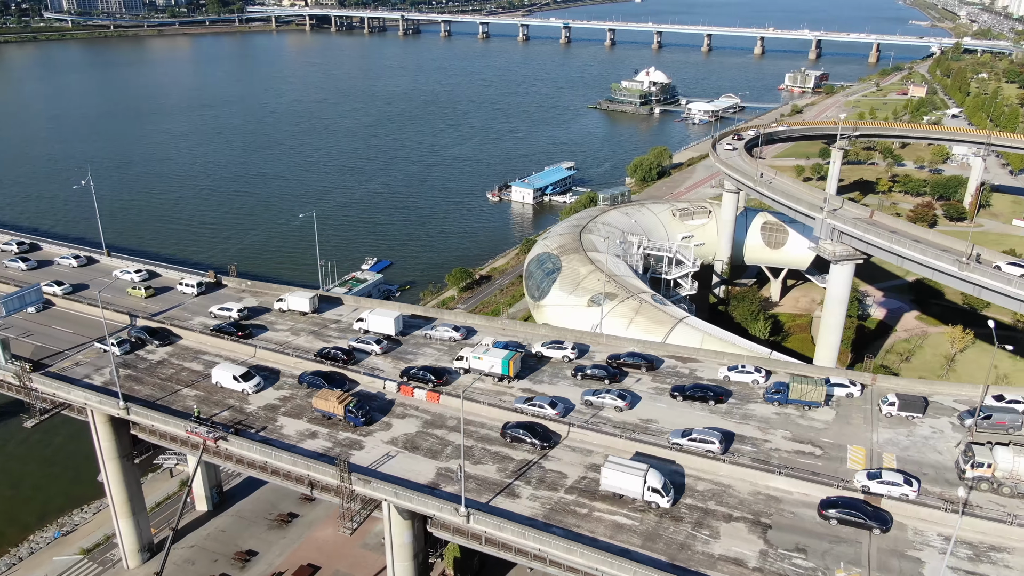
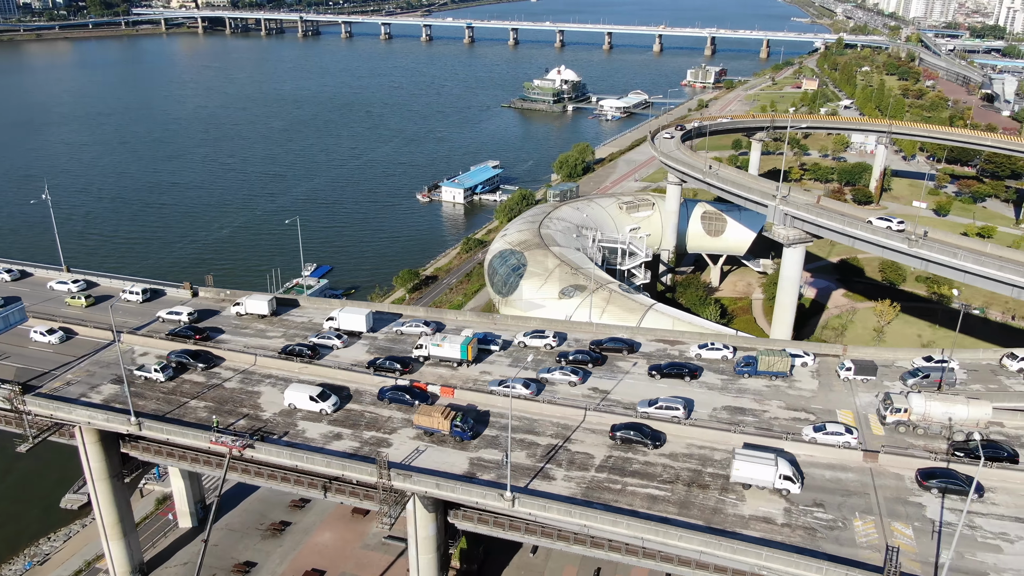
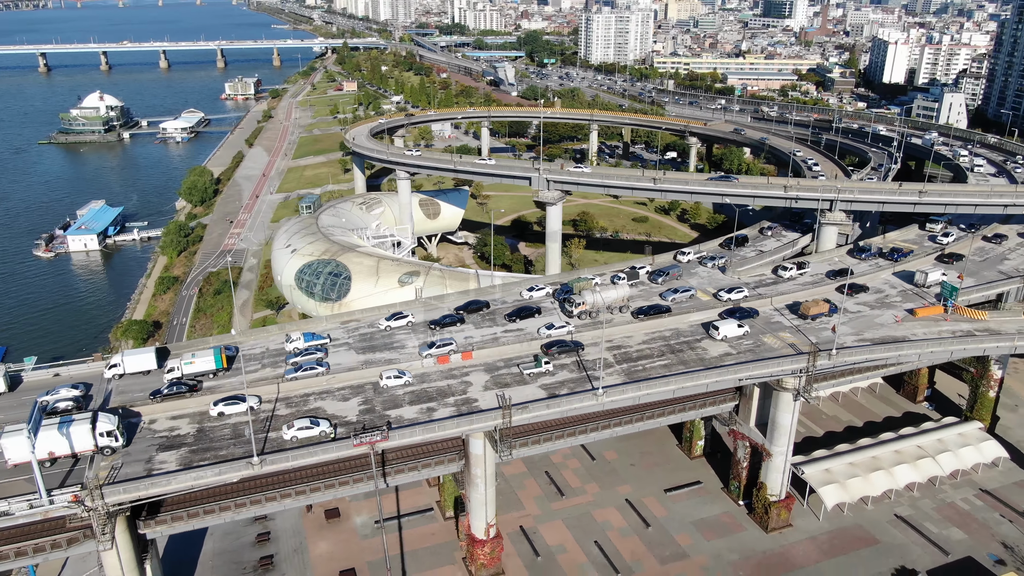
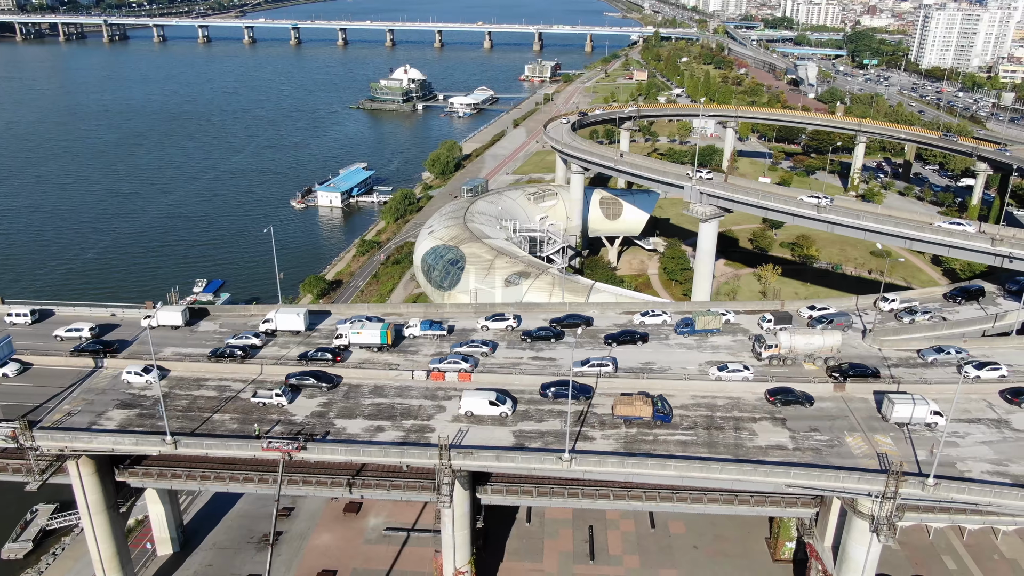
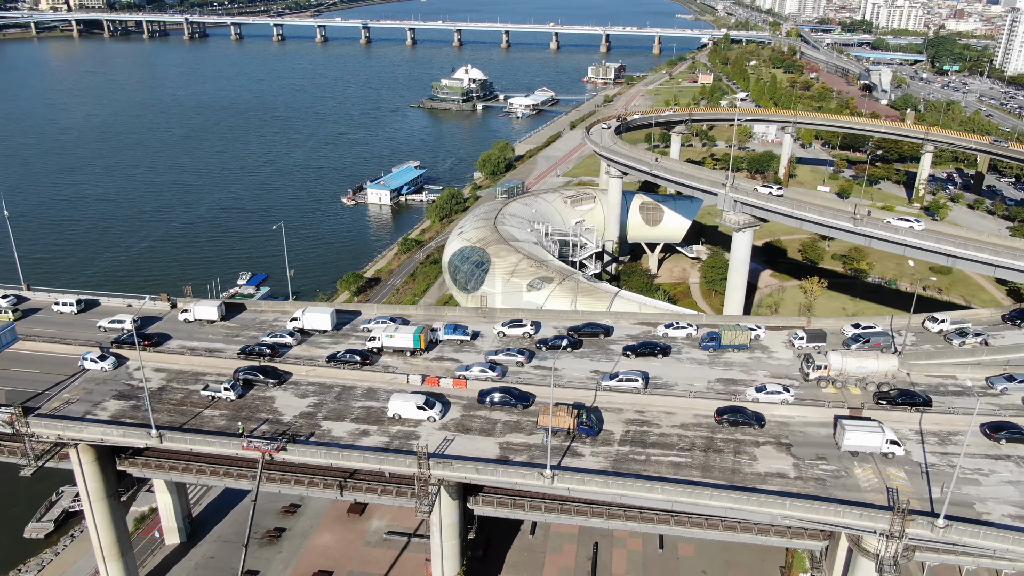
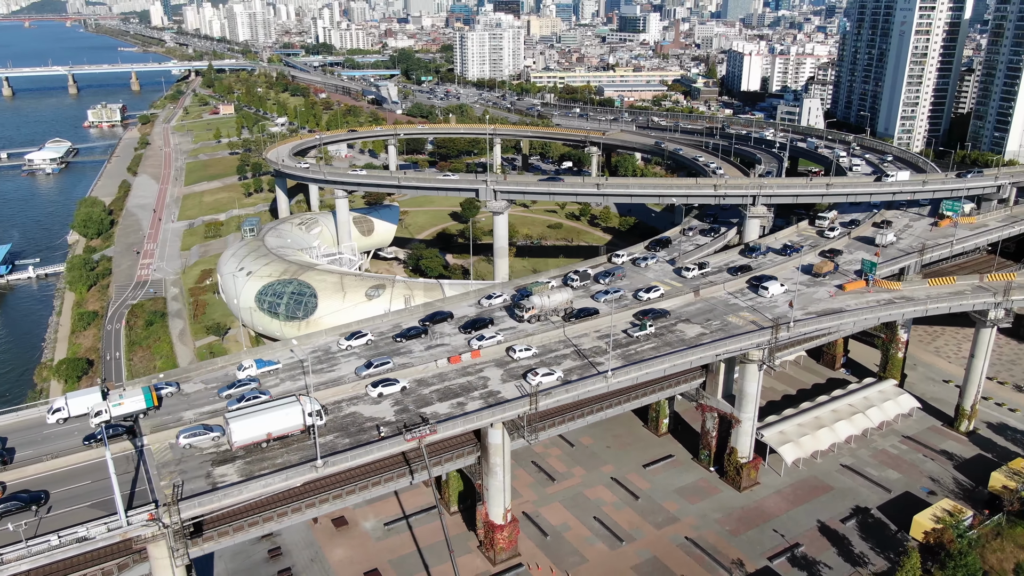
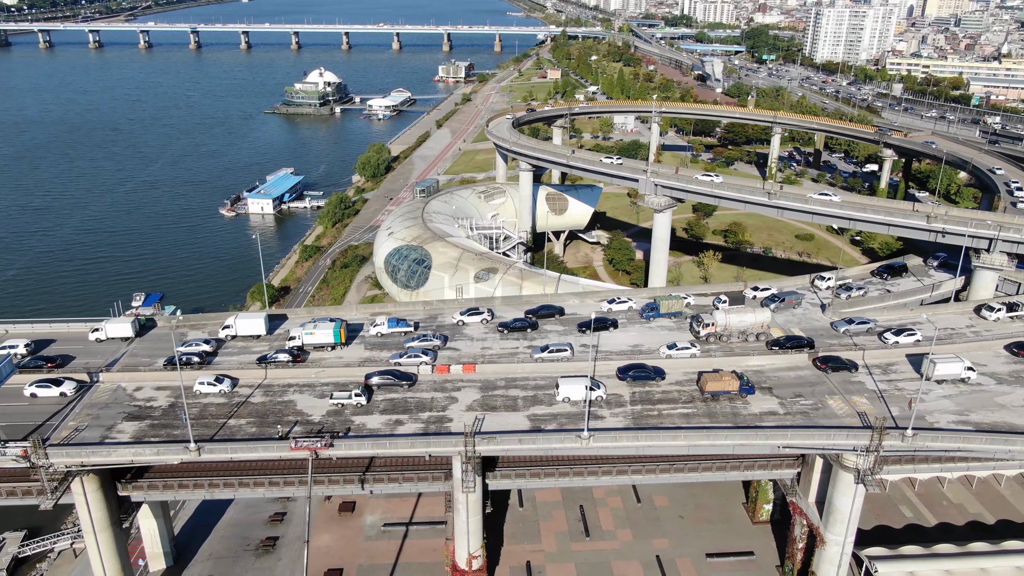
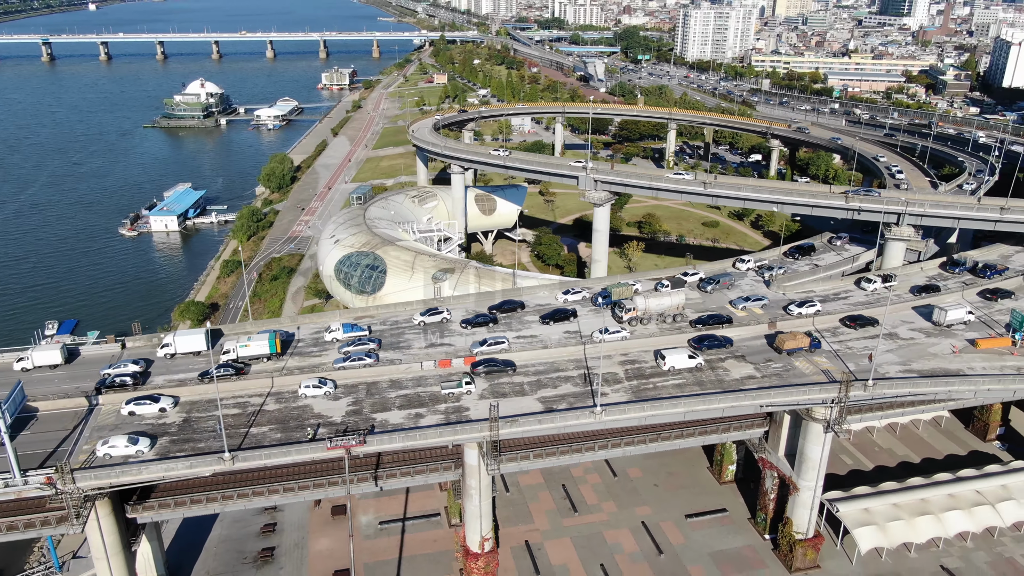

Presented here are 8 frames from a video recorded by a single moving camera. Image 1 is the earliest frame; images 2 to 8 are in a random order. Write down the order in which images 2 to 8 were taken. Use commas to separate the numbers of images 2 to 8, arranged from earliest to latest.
2, 5, 4, 7, 8, 3, 6
